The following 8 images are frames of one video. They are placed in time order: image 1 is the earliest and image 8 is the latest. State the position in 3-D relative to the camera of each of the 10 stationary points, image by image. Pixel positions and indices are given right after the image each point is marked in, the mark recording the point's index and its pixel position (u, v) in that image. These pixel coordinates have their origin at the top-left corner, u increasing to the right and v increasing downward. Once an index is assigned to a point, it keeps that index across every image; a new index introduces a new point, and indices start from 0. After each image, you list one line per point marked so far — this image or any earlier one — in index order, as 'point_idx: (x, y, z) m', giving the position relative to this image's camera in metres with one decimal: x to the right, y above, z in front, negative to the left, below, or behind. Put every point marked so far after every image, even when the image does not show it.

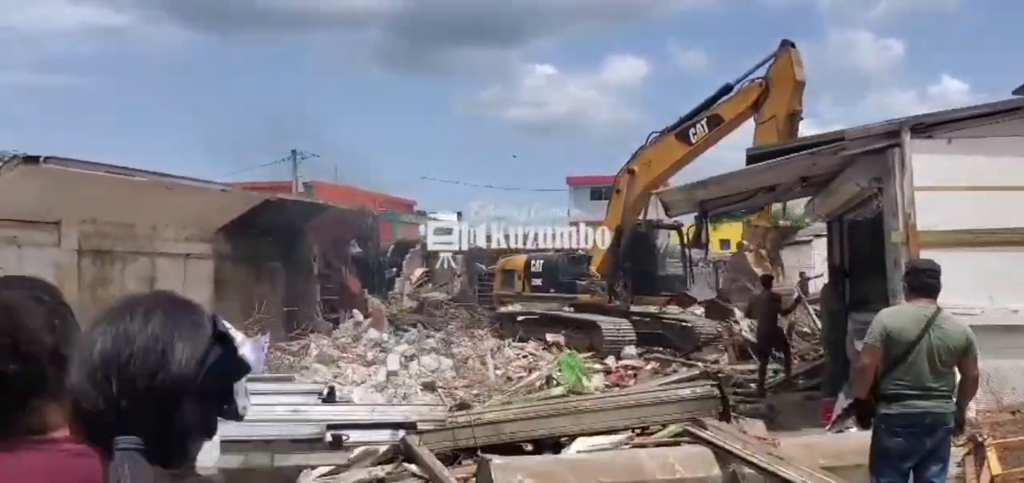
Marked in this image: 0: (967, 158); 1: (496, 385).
0: (+3.7, +0.7, +7.6) m
1: (-0.1, -1.4, +9.0) m
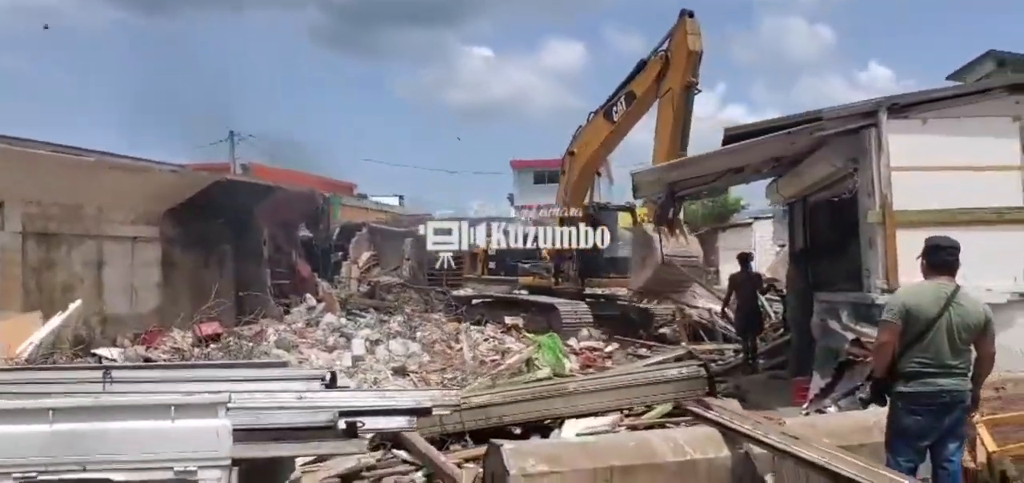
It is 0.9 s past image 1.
0: (+3.5, +0.8, +7.7) m
1: (-0.4, -1.2, +8.9) m
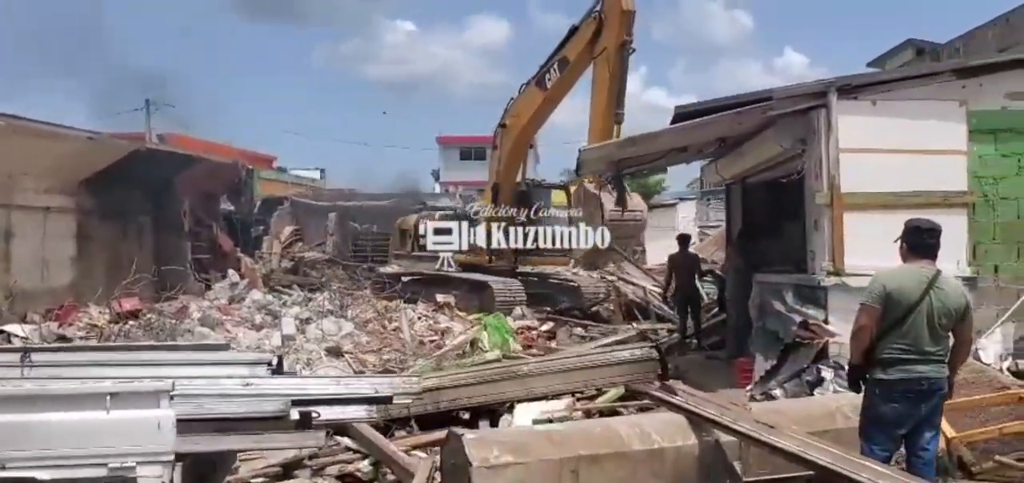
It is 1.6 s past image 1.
0: (+3.1, +1.0, +7.7) m
1: (-0.9, -1.0, +8.6) m
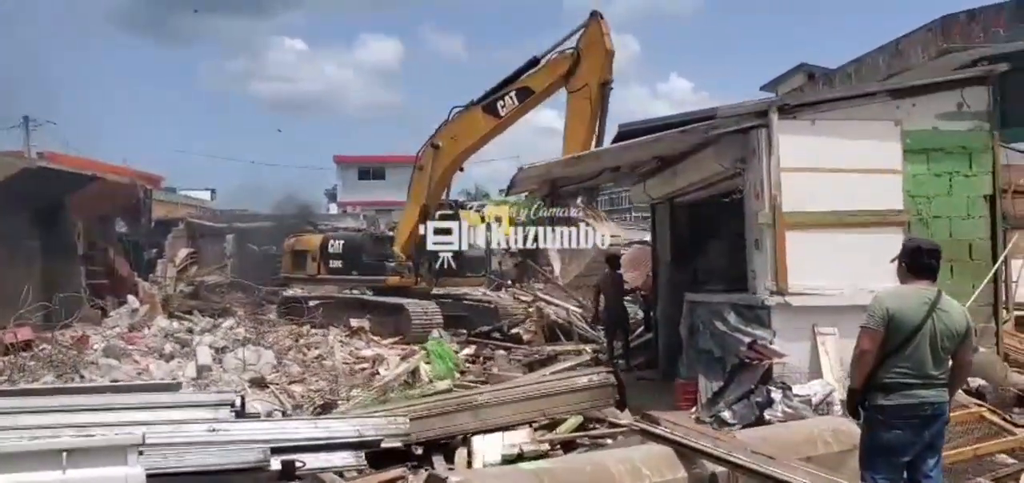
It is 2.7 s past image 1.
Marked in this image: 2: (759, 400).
0: (+2.6, +0.8, +7.7) m
1: (-1.5, -1.2, +8.1) m
2: (+1.9, -1.2, +7.2) m
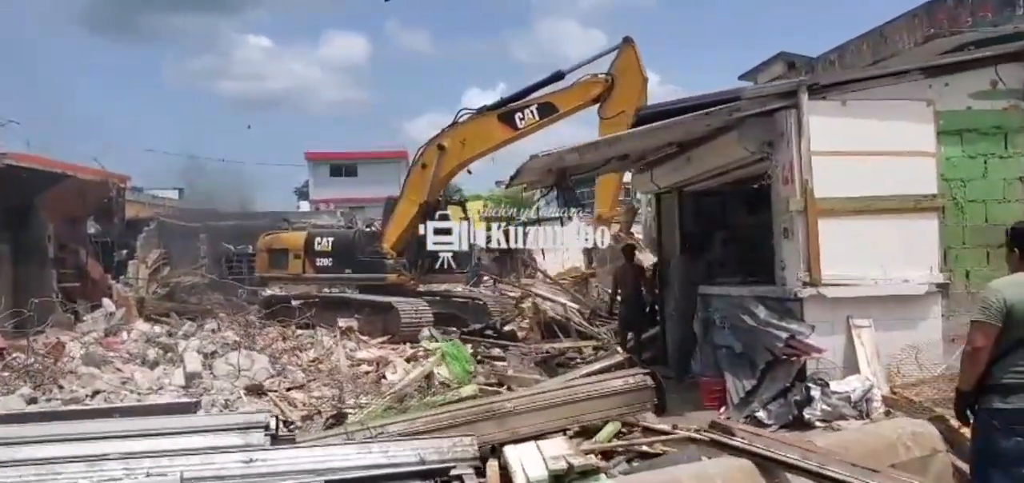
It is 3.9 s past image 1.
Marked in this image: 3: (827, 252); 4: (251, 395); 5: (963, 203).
0: (+2.7, +0.9, +7.3) m
1: (-1.4, -1.1, +7.6) m
2: (+2.0, -1.1, +6.8) m
3: (+2.4, -0.1, +7.2) m
4: (-2.1, -1.2, +7.7) m
5: (+3.6, +0.3, +7.5) m
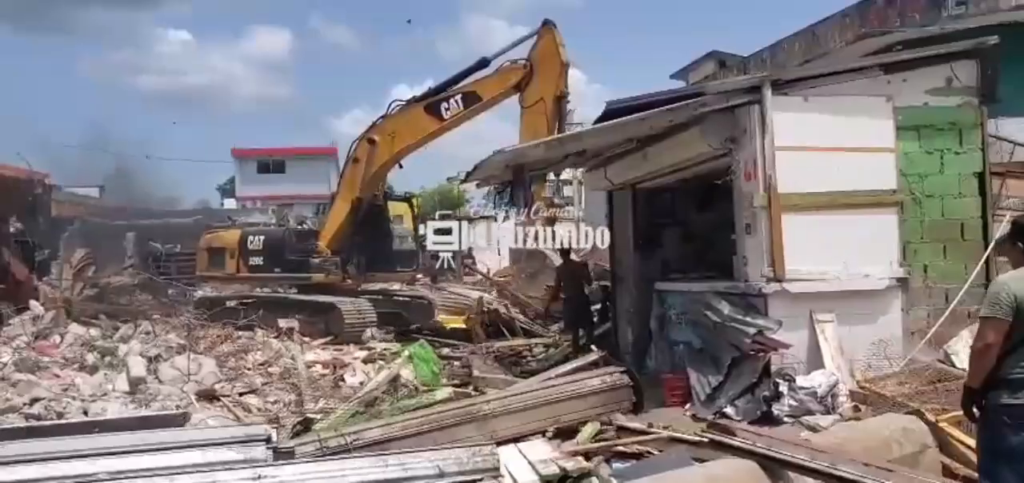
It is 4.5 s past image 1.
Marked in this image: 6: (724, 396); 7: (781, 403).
0: (+2.4, +1.0, +7.3) m
1: (-1.7, -1.1, +7.3) m
2: (+1.8, -1.1, +6.8) m
3: (+2.1, 0.0, +7.2) m
4: (-2.4, -1.2, +7.3) m
5: (+3.3, +0.4, +7.6) m
6: (+1.6, -1.2, +7.0) m
7: (+1.9, -1.1, +6.7) m
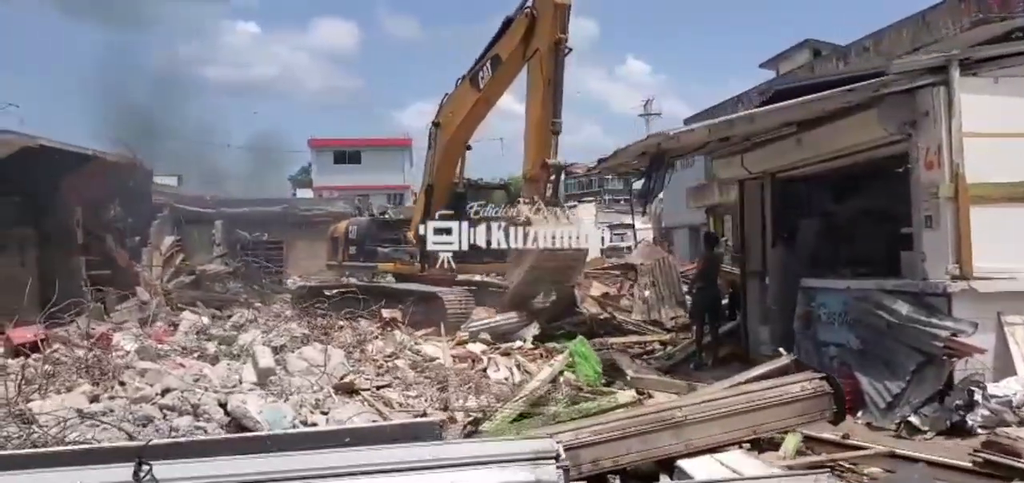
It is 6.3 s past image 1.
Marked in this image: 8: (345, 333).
0: (+3.5, +1.0, +6.7) m
1: (-0.5, -1.0, +7.0) m
2: (+2.9, -1.1, +6.2) m
3: (+3.3, 0.0, +6.6) m
4: (-1.3, -1.1, +7.0) m
5: (+4.4, +0.4, +6.9) m
6: (+2.7, -1.1, +6.4) m
7: (+3.0, -1.1, +6.1) m
8: (-1.8, -1.0, +9.9) m
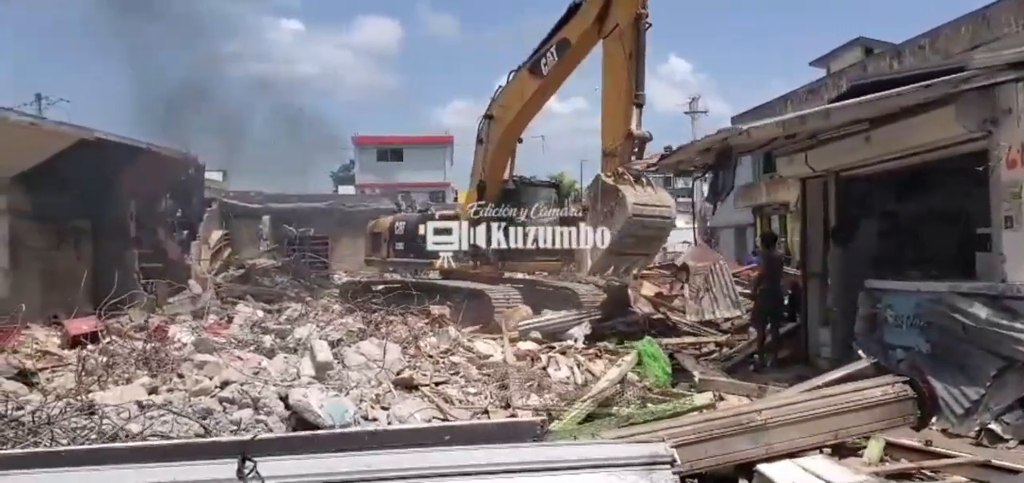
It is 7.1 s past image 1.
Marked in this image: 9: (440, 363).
0: (+4.0, +1.0, +6.4) m
1: (-0.1, -1.0, +6.9) m
2: (+3.3, -1.1, +5.9) m
3: (+3.7, 0.0, +6.3) m
4: (-0.8, -1.1, +6.9) m
5: (+4.9, +0.4, +6.6) m
6: (+3.1, -1.1, +6.2) m
7: (+3.4, -1.1, +5.8) m
8: (-1.2, -0.9, +9.9) m
9: (-0.6, -1.0, +8.1) m
